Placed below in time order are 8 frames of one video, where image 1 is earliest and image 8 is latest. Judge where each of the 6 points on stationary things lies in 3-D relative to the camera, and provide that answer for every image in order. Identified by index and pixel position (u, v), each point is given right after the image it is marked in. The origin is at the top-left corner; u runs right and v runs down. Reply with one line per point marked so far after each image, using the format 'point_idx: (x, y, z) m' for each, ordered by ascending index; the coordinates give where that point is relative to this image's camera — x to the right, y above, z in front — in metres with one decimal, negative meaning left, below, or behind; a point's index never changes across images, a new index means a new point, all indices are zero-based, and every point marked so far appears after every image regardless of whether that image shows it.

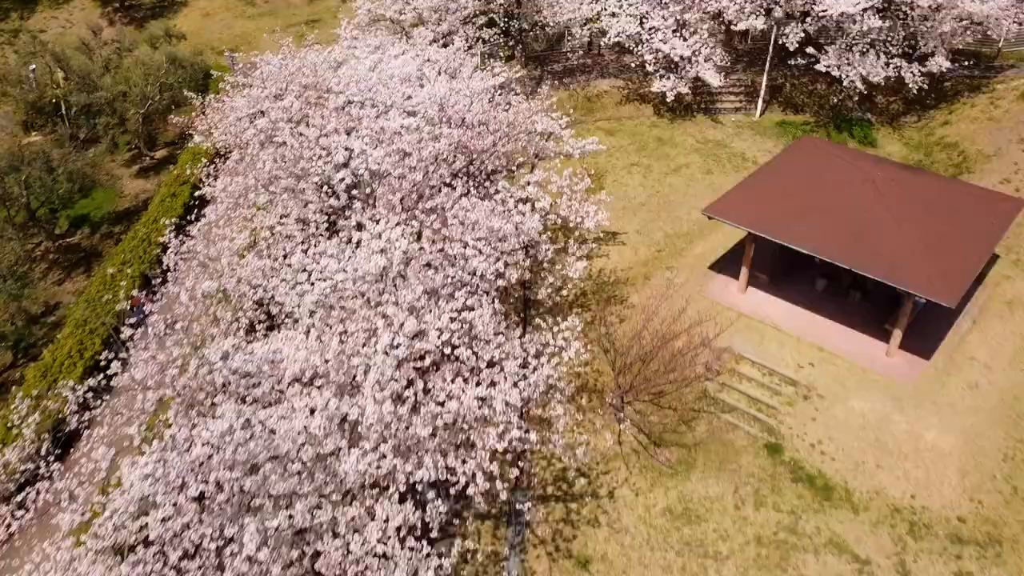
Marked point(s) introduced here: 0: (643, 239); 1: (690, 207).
0: (+1.9, +0.7, +18.6) m
1: (+2.8, +1.2, +19.7) m
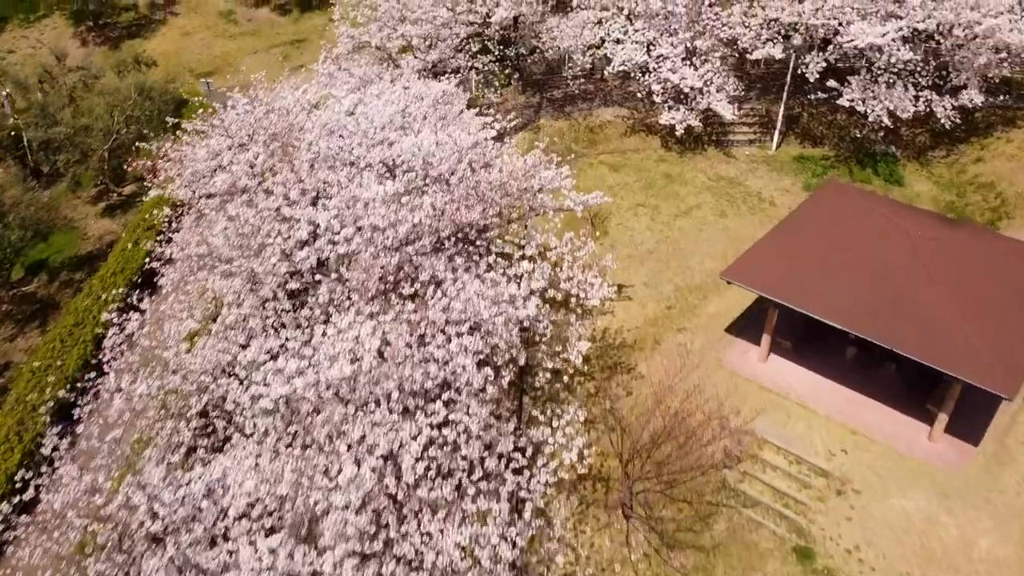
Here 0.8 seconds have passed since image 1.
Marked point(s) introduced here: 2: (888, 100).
0: (+1.8, -0.1, +16.9) m
1: (+2.7, +0.5, +18.0) m
2: (+5.5, +2.8, +18.8) m
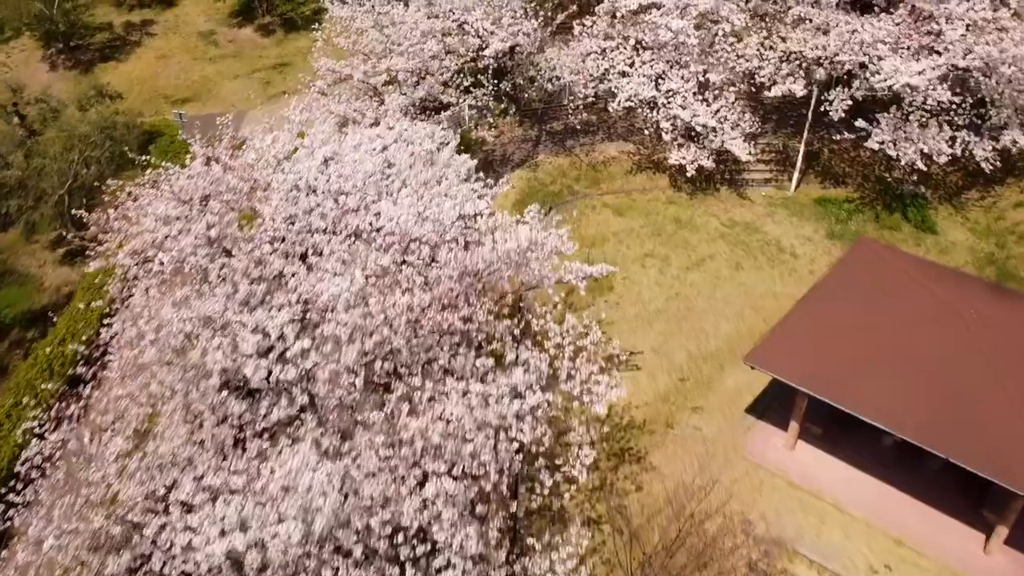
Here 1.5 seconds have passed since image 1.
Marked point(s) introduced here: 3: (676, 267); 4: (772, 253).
0: (+1.8, -0.9, +15.2) m
1: (+2.6, -0.3, +16.3) m
2: (+5.5, +2.0, +17.1) m
3: (+2.3, +0.3, +17.6) m
4: (+3.6, +0.5, +17.9) m
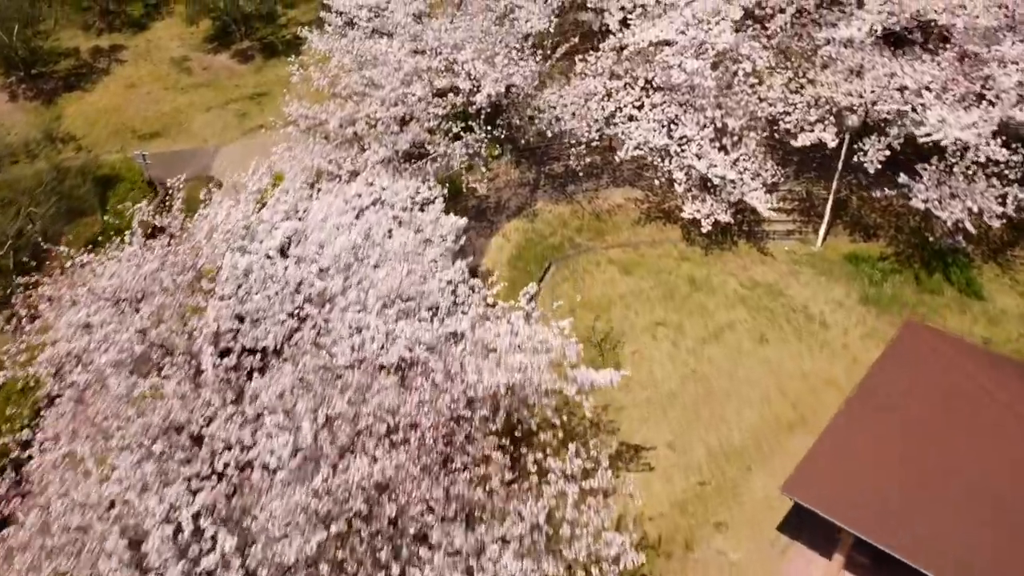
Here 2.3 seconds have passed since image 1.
0: (+1.7, -1.8, +13.2) m
1: (+2.6, -1.3, +14.3) m
2: (+5.4, +1.1, +15.1) m
3: (+2.2, -0.6, +15.7) m
4: (+3.6, -0.4, +15.9) m
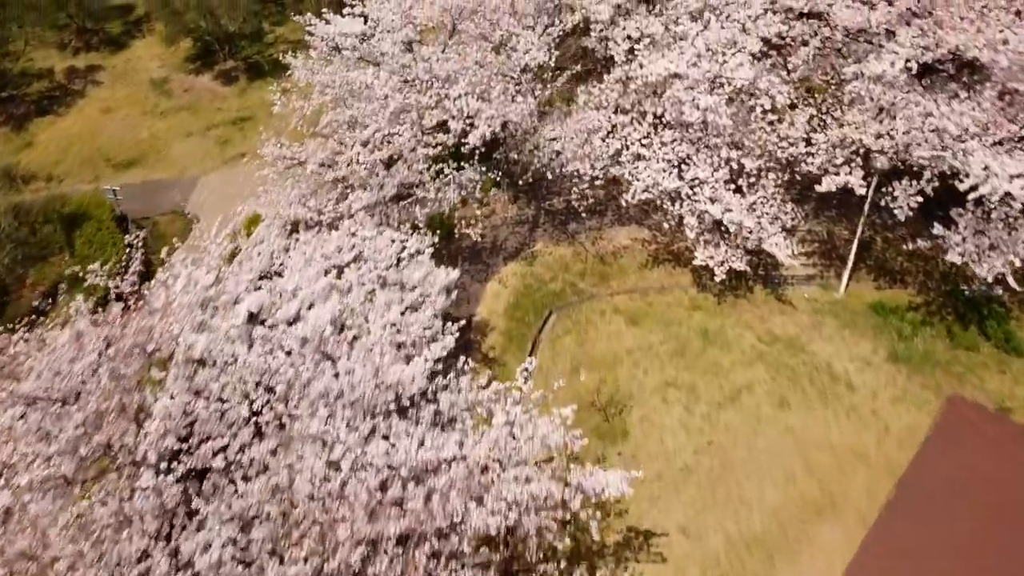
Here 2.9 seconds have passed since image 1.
0: (+1.7, -2.5, +11.8) m
1: (+2.5, -1.9, +13.0) m
2: (+5.4, +0.4, +13.7) m
3: (+2.2, -1.3, +14.3) m
4: (+3.5, -1.1, +14.6) m
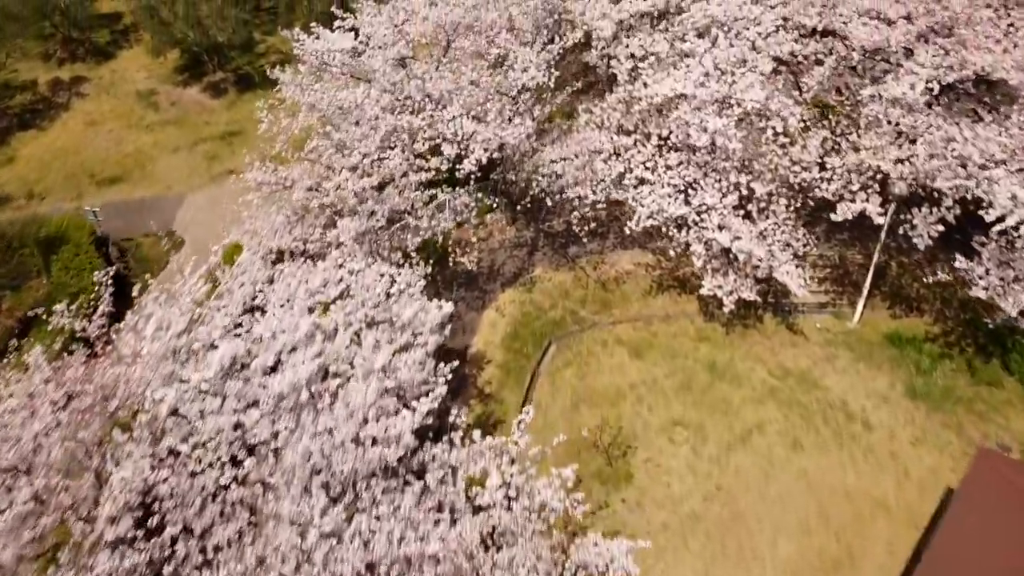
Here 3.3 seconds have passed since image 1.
0: (+1.6, -2.8, +11.0) m
1: (+2.5, -2.3, +12.2) m
2: (+5.3, 0.0, +12.9) m
3: (+2.1, -1.6, +13.5) m
4: (+3.5, -1.4, +13.8) m
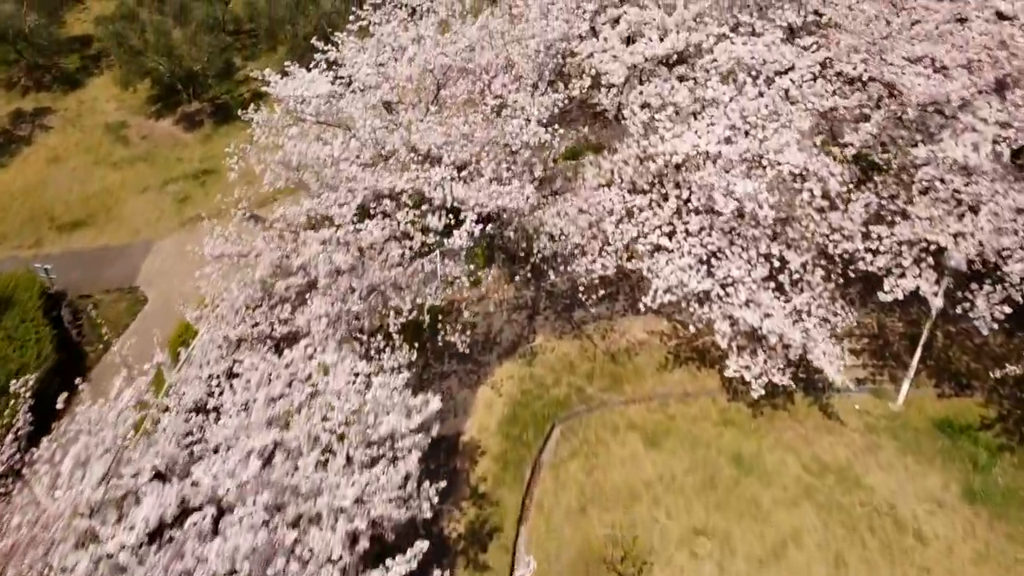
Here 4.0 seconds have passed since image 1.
0: (+1.6, -3.6, +9.2) m
1: (+2.5, -3.1, +10.3) m
2: (+5.3, -0.8, +11.1) m
3: (+2.1, -2.5, +11.7) m
4: (+3.5, -2.3, +11.9) m
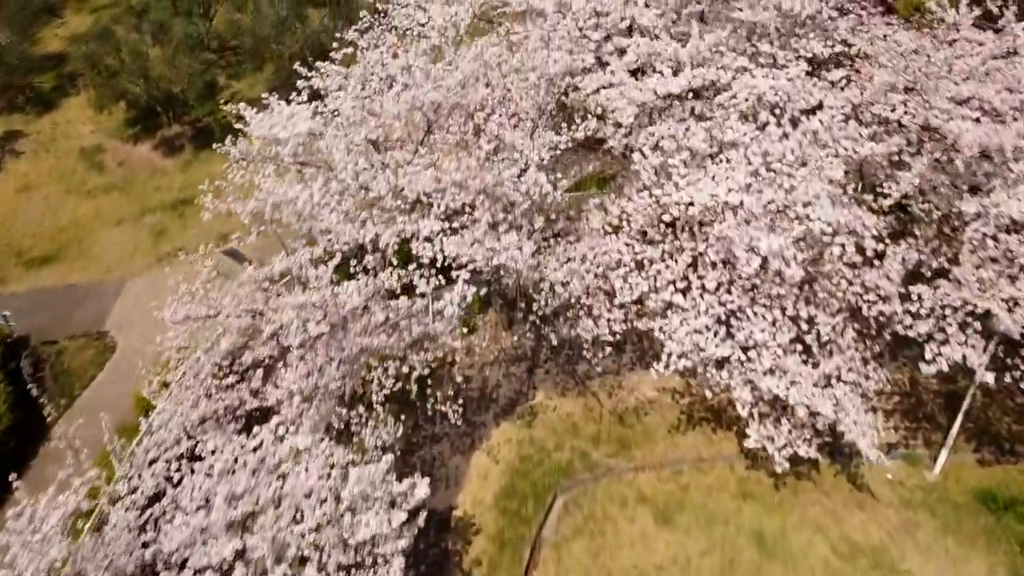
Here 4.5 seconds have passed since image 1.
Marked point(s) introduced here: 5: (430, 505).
0: (+1.6, -4.2, +7.9) m
1: (+2.5, -3.7, +9.1) m
2: (+5.3, -1.4, +9.8) m
3: (+2.1, -3.0, +10.4) m
4: (+3.5, -2.8, +10.6) m
5: (-0.8, -2.1, +12.4) m
